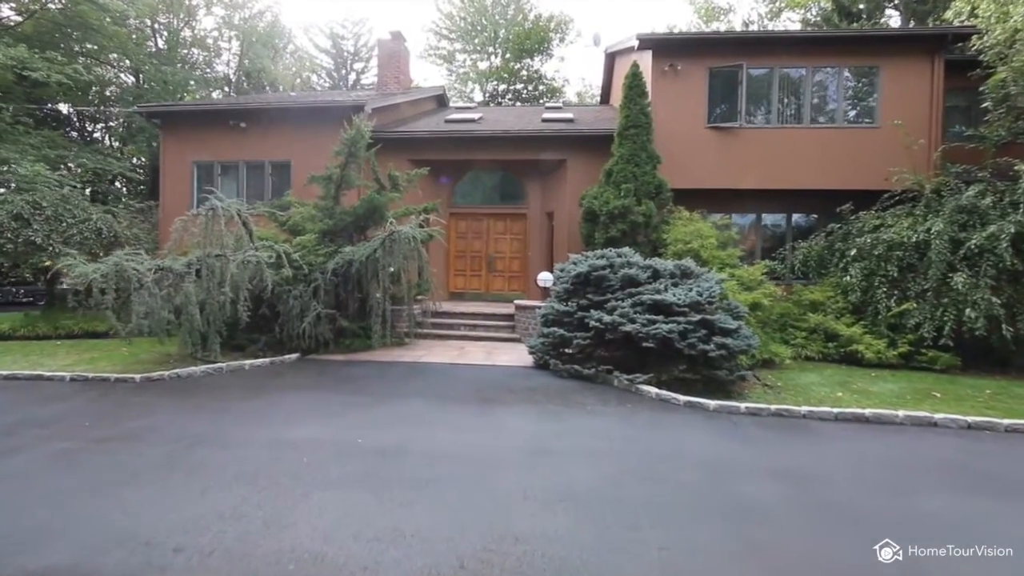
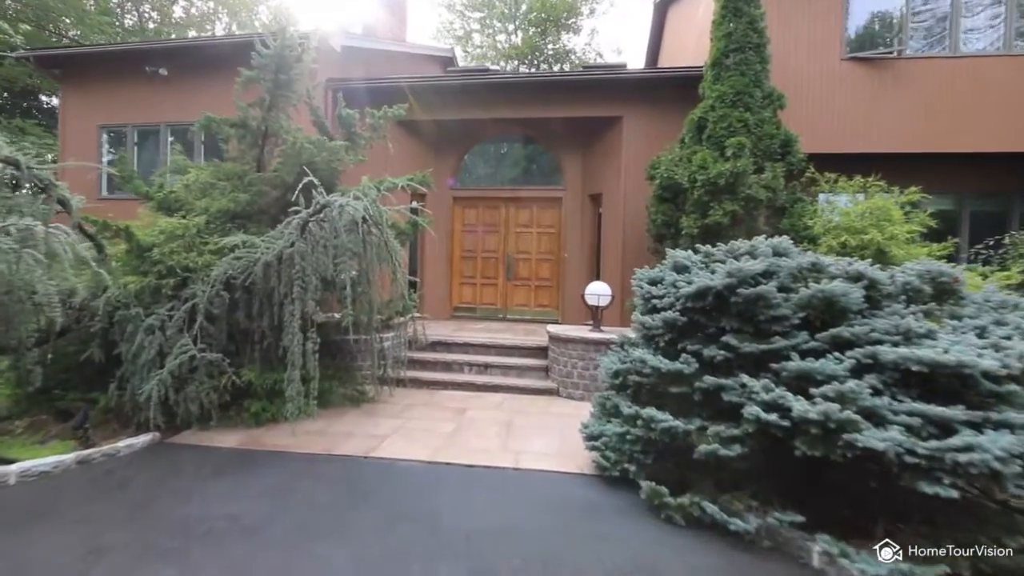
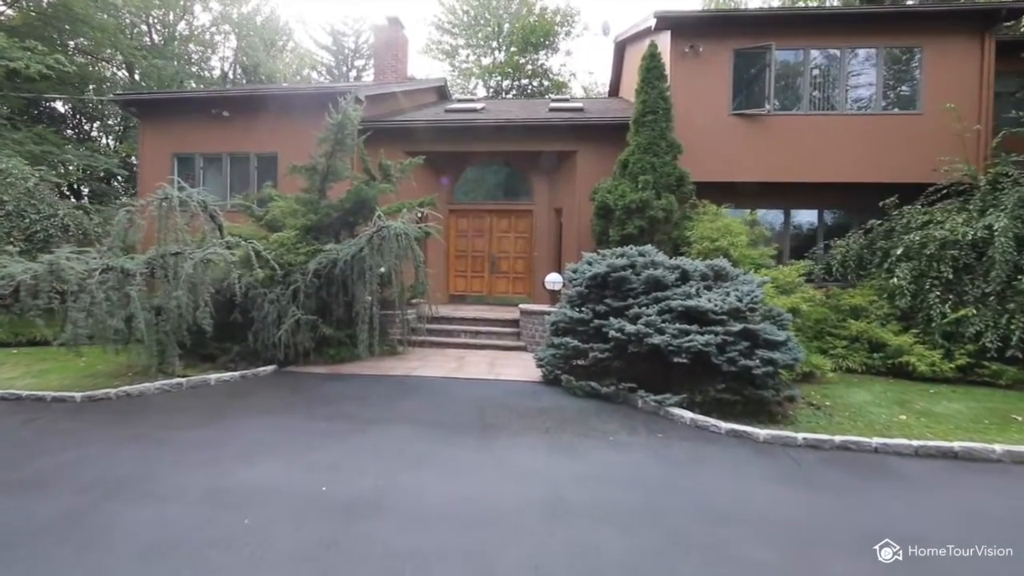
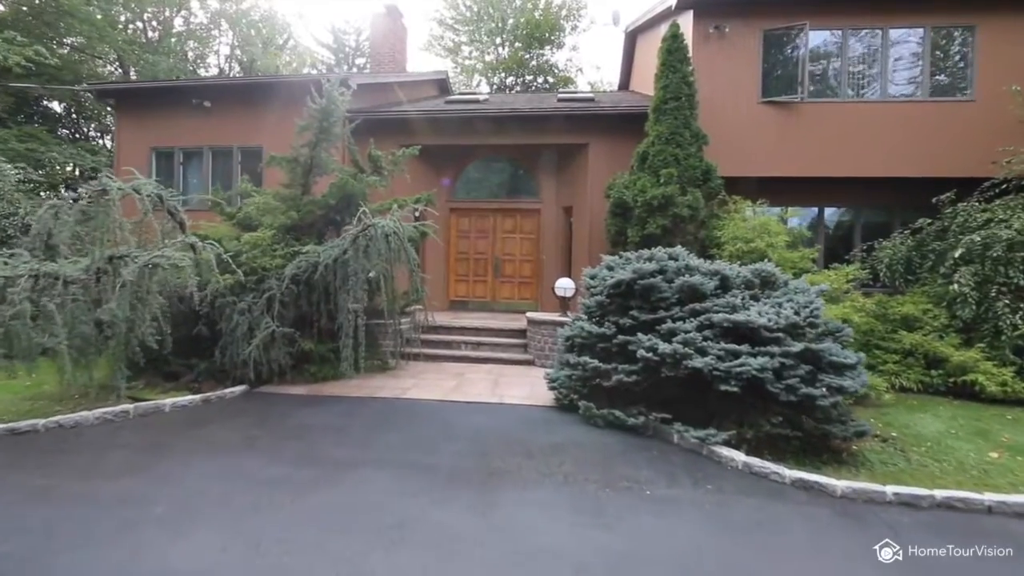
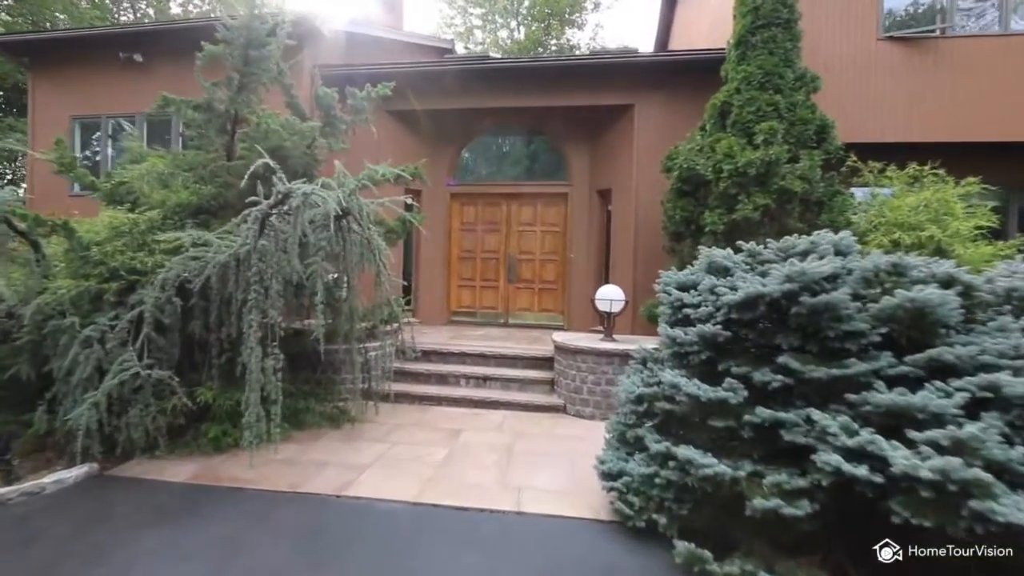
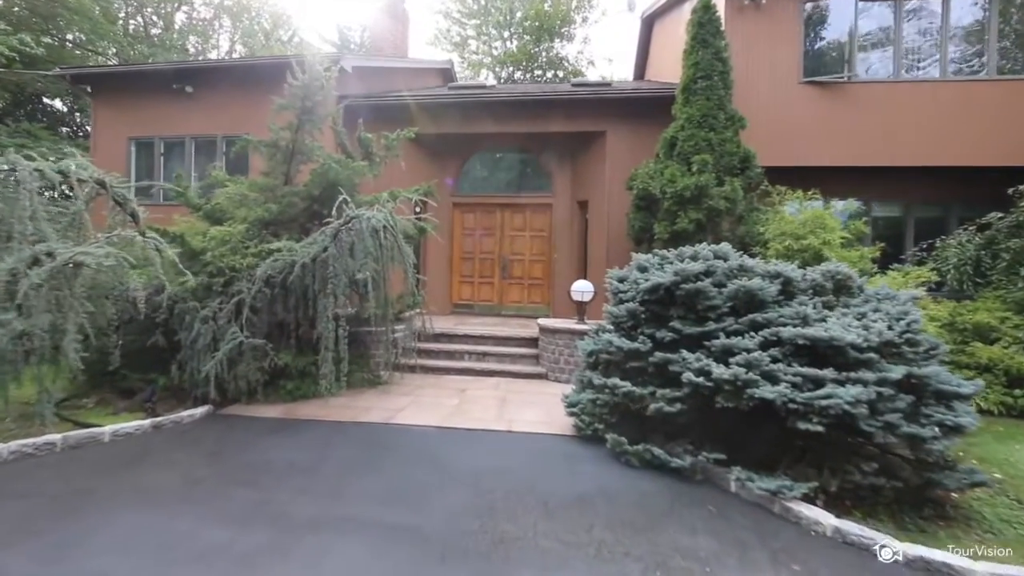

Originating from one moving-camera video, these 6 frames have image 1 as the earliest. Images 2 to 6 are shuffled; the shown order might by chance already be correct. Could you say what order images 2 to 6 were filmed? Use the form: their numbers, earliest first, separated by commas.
3, 4, 6, 2, 5
